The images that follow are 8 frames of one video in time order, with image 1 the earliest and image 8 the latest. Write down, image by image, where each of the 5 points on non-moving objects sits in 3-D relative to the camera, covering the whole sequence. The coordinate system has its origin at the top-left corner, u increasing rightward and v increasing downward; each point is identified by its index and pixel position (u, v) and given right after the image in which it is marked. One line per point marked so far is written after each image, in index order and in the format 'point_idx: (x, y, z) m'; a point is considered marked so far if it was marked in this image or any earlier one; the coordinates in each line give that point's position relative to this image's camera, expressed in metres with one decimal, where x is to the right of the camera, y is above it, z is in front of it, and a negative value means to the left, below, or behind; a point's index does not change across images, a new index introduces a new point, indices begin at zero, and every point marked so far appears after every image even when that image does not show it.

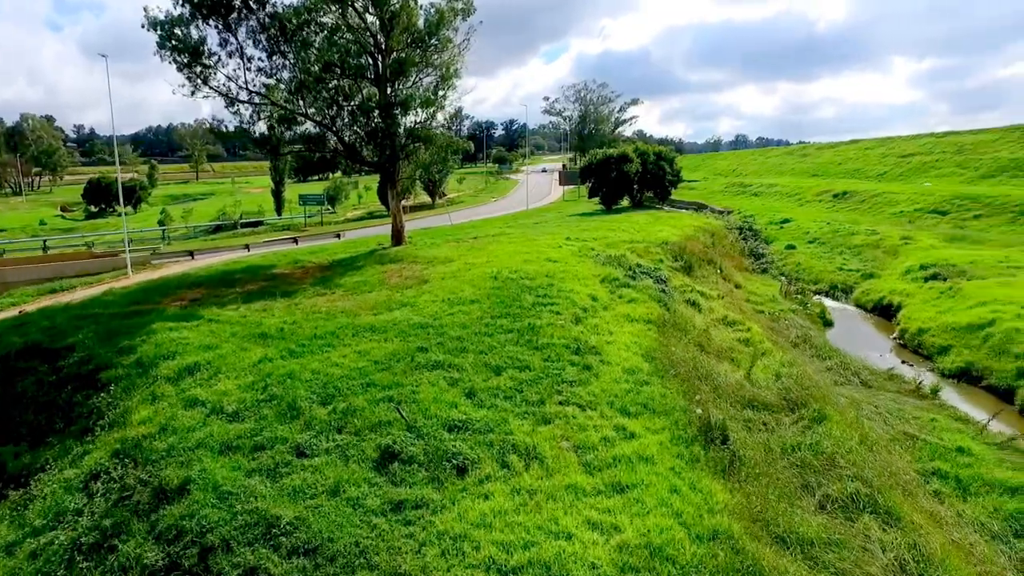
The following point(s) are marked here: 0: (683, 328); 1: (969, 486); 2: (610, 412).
0: (+4.4, -1.0, +17.2) m
1: (+7.7, -3.3, +11.4) m
2: (+1.6, -2.1, +11.1) m
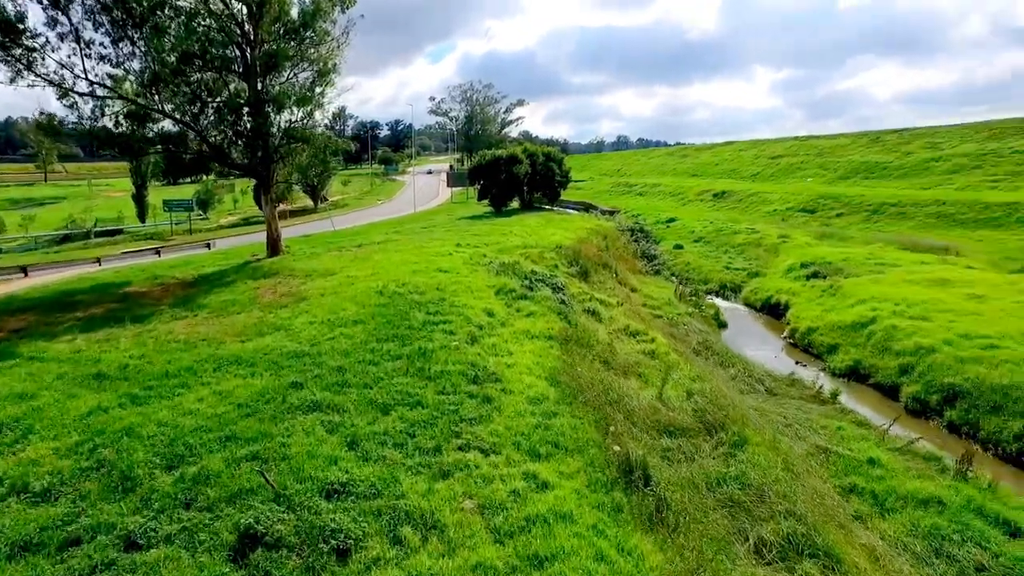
0: (+1.8, -1.3, +16.1) m
1: (+6.1, -3.5, +10.9) m
2: (+0.1, -2.4, +9.7) m
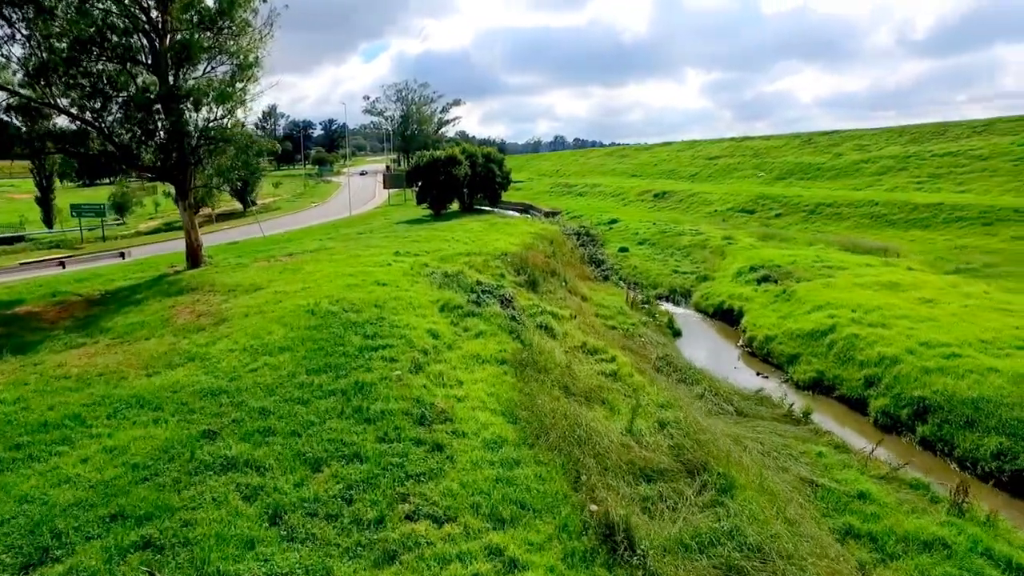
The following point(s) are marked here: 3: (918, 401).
0: (+0.7, -1.7, +14.6) m
1: (+5.5, -3.8, +9.9) m
2: (-0.4, -2.8, +8.1) m
3: (+9.9, -2.7, +16.3) m
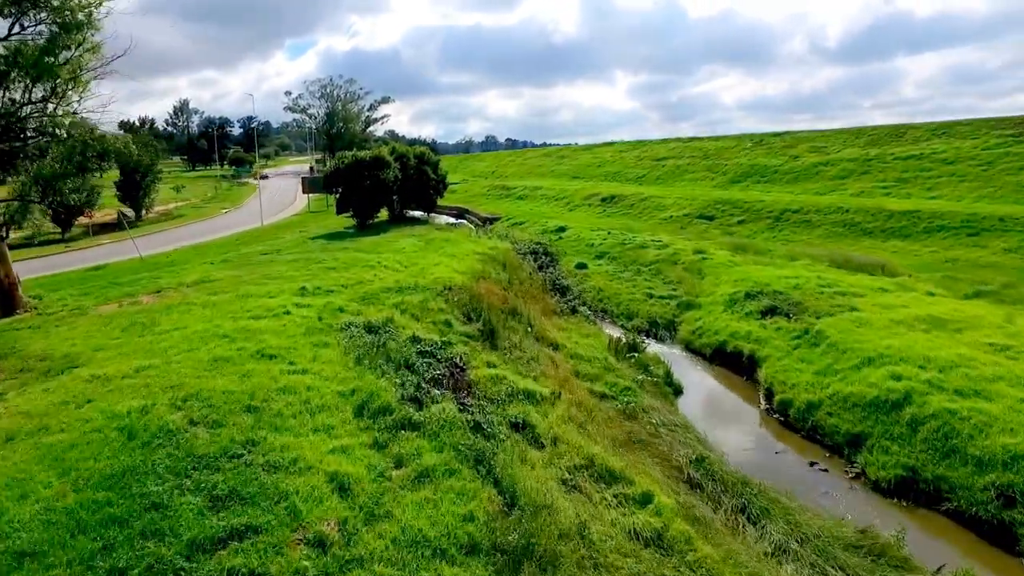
0: (+0.4, -3.1, +7.9) m
1: (+5.7, -5.1, +3.7) m
2: (0.0, -4.2, +1.3) m
3: (+9.4, -4.0, +10.5) m
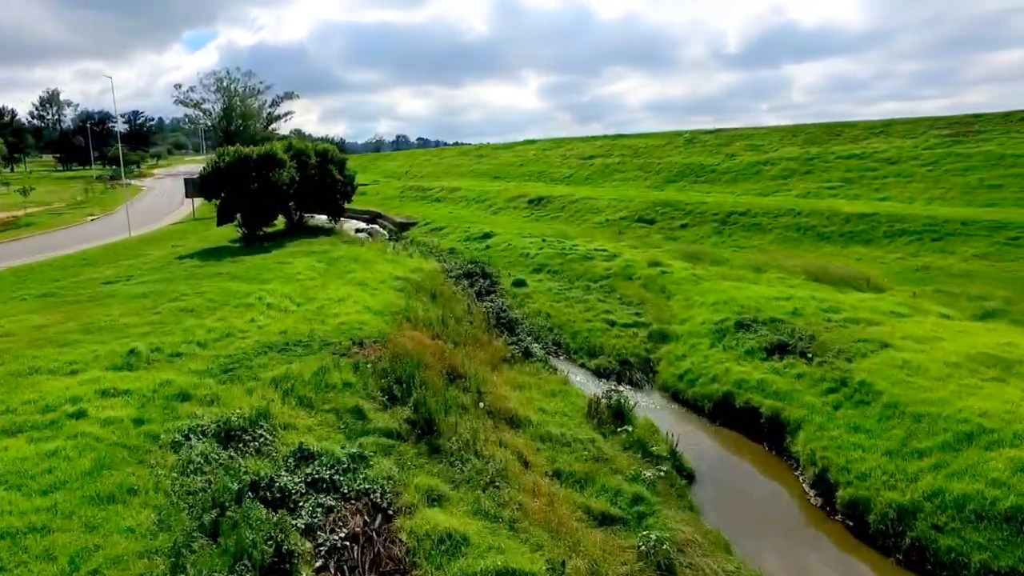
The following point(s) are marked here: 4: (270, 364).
0: (+0.9, -4.2, +1.6) m
1: (+6.7, -6.1, -2.0) m
2: (+1.3, -5.4, -5.0) m
3: (+9.5, -4.9, +5.3) m
4: (-4.7, -1.3, +13.1) m
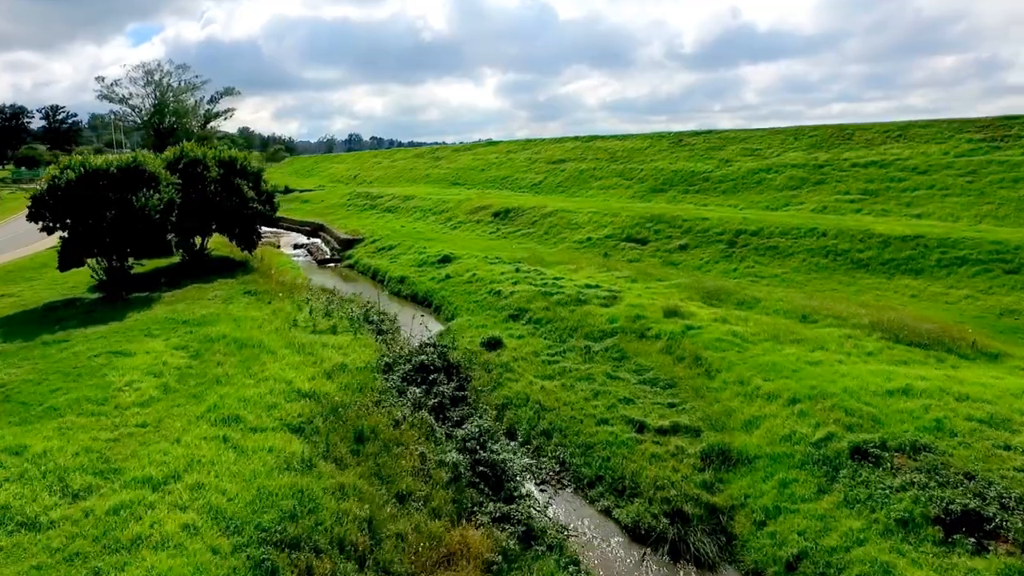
0: (+1.9, -6.5, -7.2) m
1: (+8.0, -8.3, -10.4) m
2: (+2.8, -7.7, -13.8) m
3: (+10.2, -7.1, -3.0) m
4: (-4.4, -3.7, +3.9) m
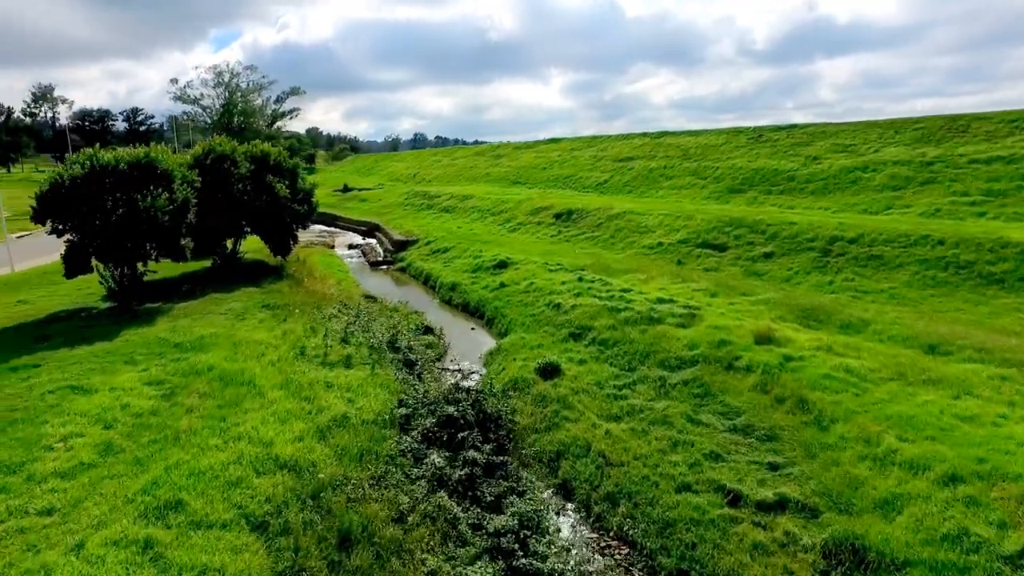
0: (+0.7, -7.1, -11.1) m
1: (+6.4, -9.0, -14.8) m
2: (+0.9, -8.2, -17.7) m
3: (+9.4, -7.8, -7.6) m
4: (-4.6, -4.1, +0.6) m
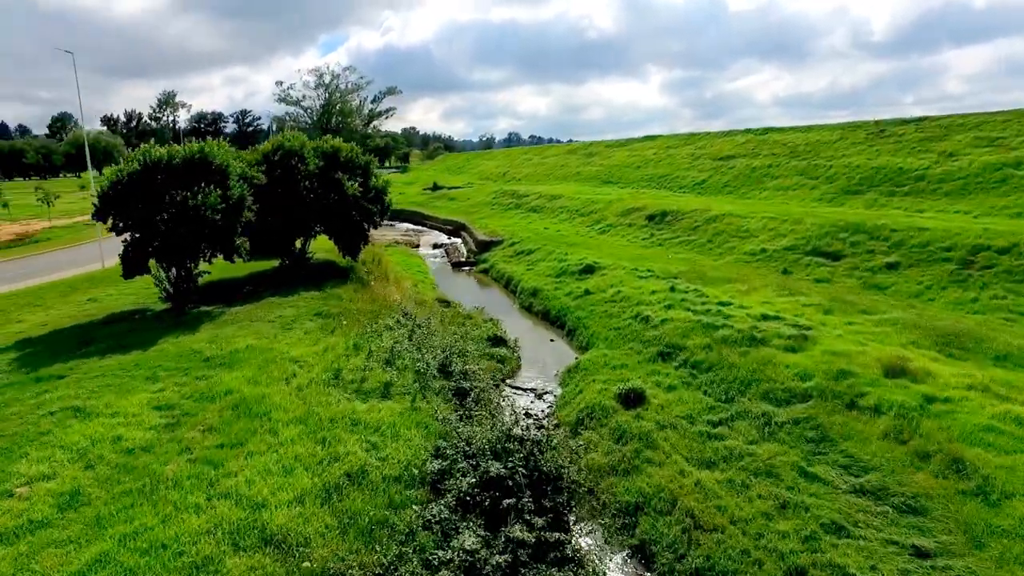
0: (-1.7, -7.4, -13.5) m
1: (+3.4, -9.5, -18.0) m
2: (-2.4, -8.6, -20.1) m
3: (+7.4, -8.4, -11.3) m
4: (-5.2, -4.4, -1.2) m
